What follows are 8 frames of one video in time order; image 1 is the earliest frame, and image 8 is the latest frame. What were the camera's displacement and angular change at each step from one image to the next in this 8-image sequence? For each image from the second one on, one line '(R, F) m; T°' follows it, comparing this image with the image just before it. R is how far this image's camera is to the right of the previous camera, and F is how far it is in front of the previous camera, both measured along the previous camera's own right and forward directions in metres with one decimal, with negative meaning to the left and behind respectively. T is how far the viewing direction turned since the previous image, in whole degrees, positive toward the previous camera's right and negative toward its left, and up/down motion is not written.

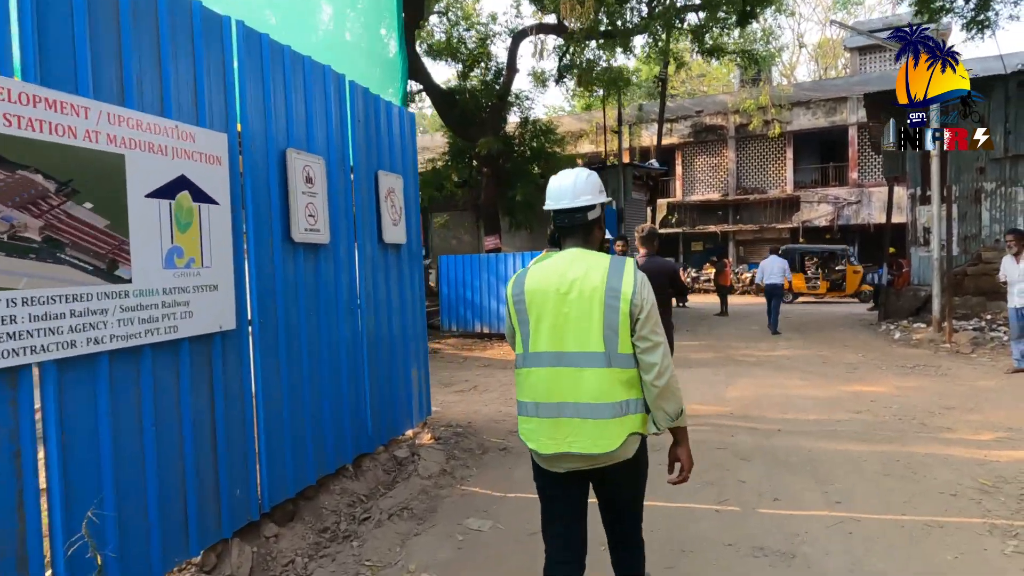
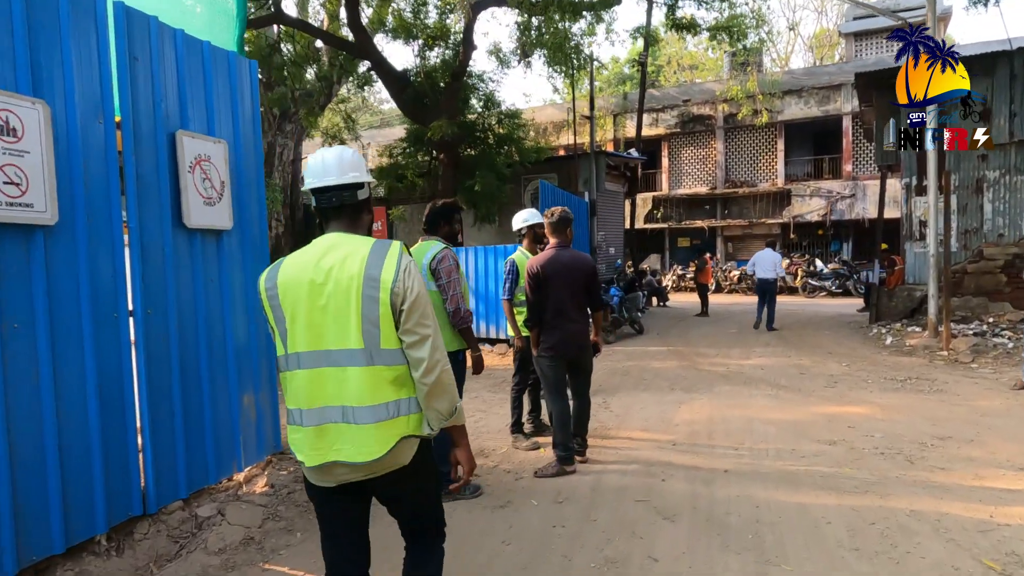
(+0.8, +1.2) m; 0°
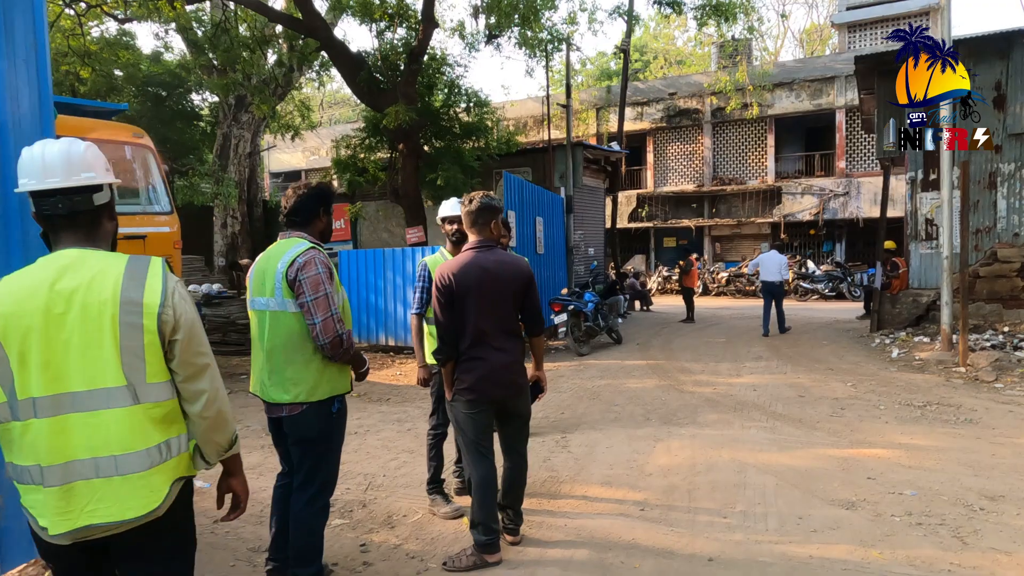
(+0.4, +1.2) m; +1°
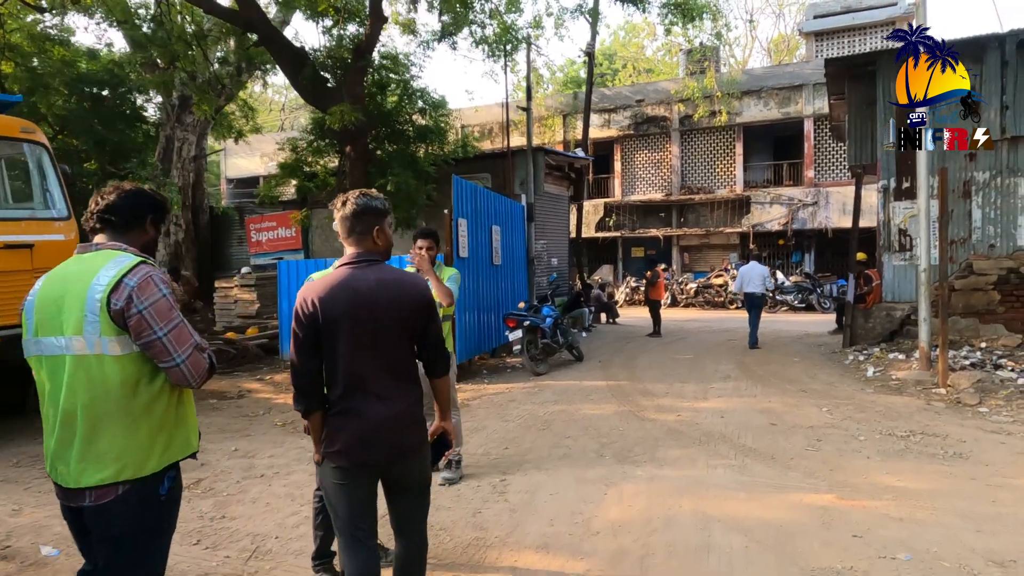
(+0.3, +0.7) m; +2°
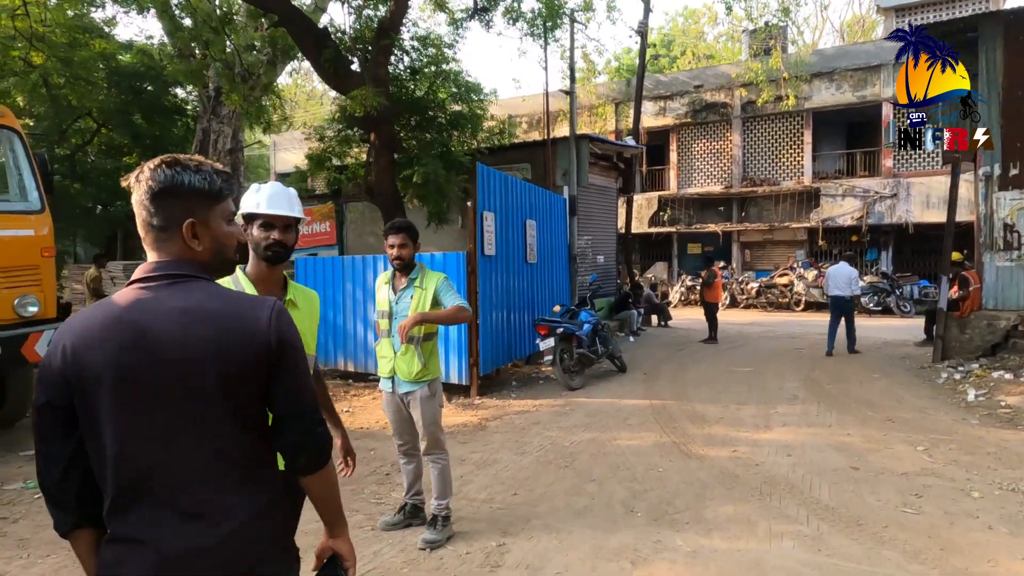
(+0.3, +1.0) m; -5°
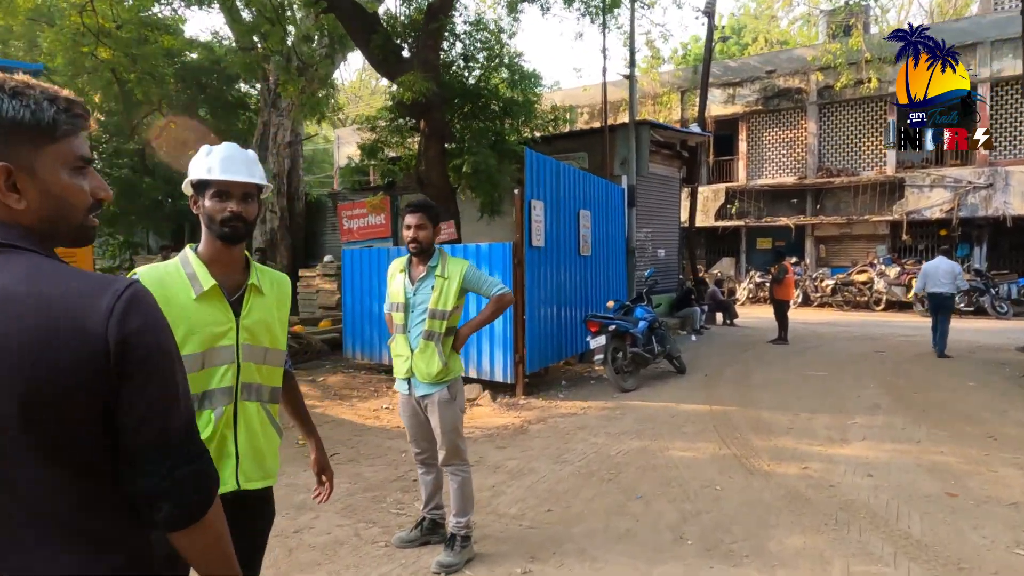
(+0.2, +0.5) m; -5°
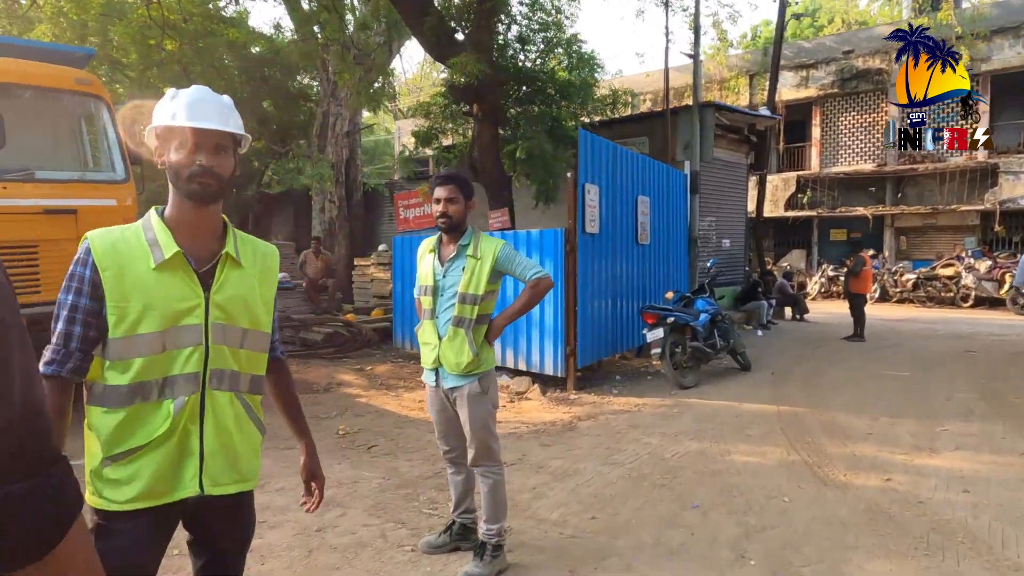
(+0.1, +0.4) m; -5°
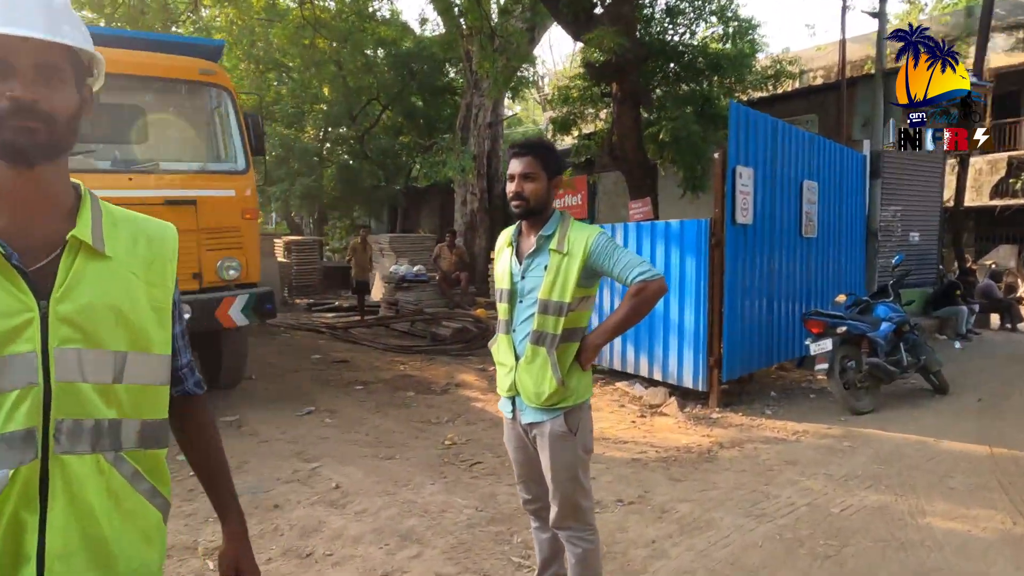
(+0.2, +0.7) m; -13°
